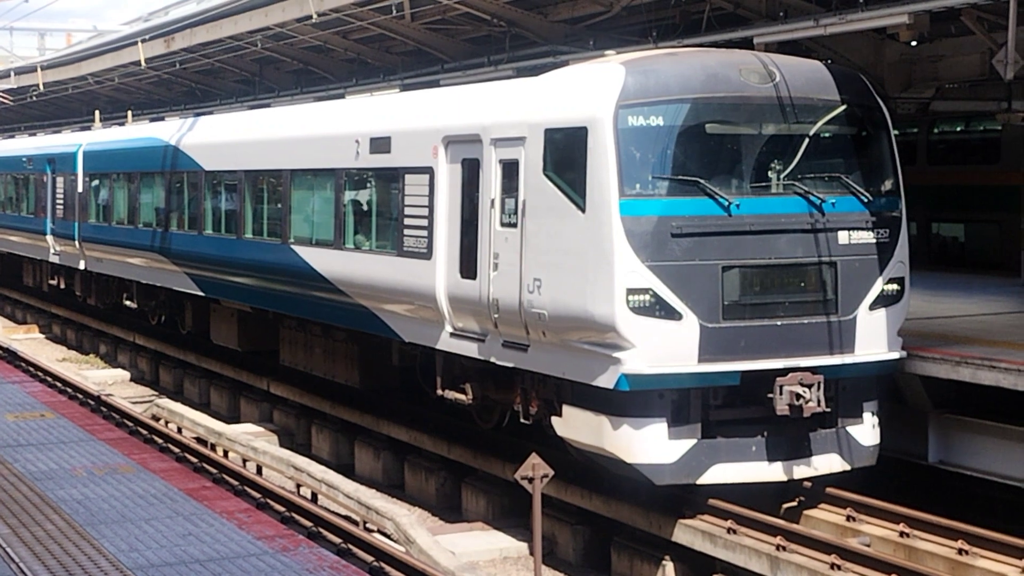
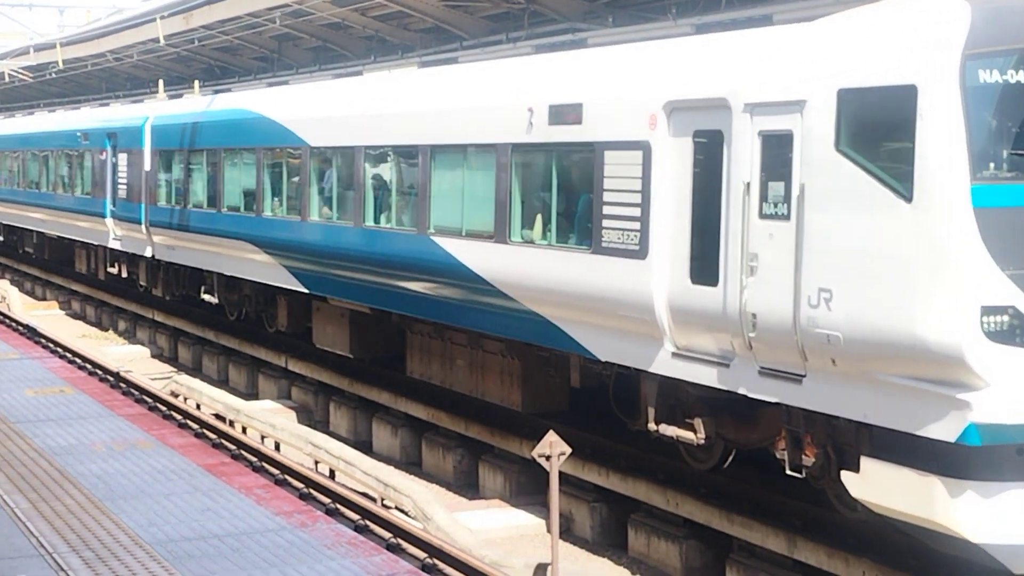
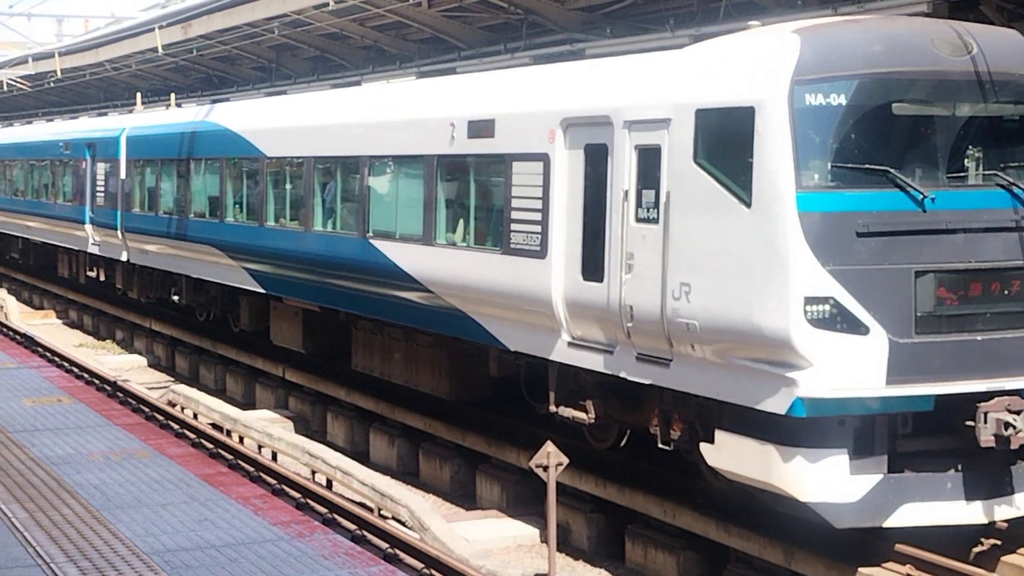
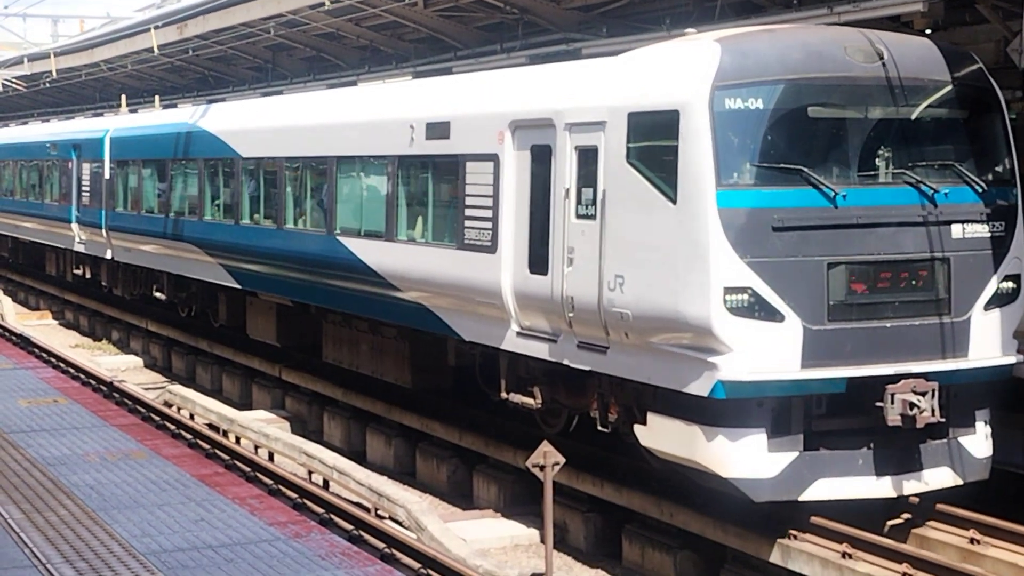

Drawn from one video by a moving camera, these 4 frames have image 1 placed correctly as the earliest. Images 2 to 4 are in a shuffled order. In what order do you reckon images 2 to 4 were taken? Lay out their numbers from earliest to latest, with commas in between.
4, 3, 2
